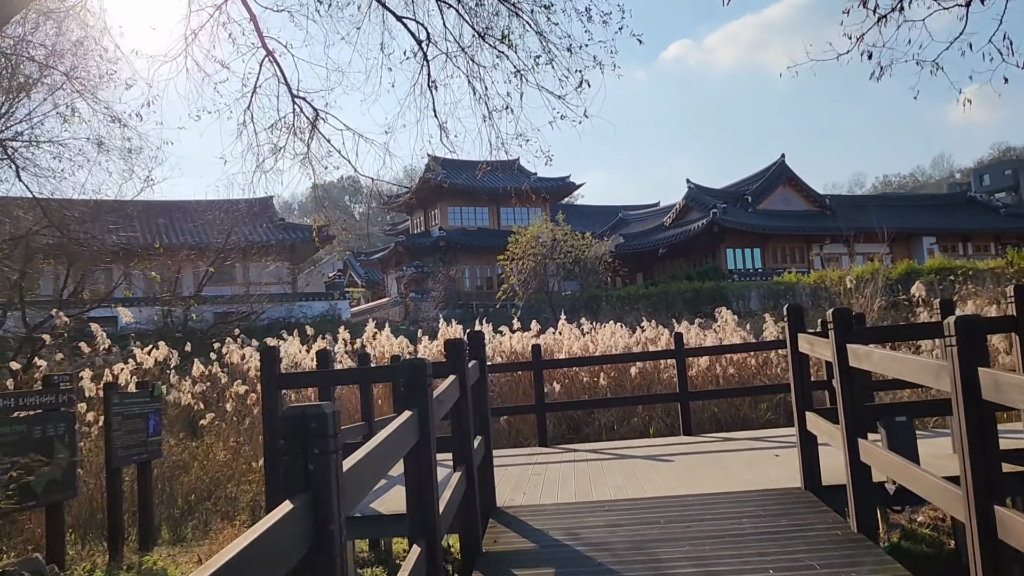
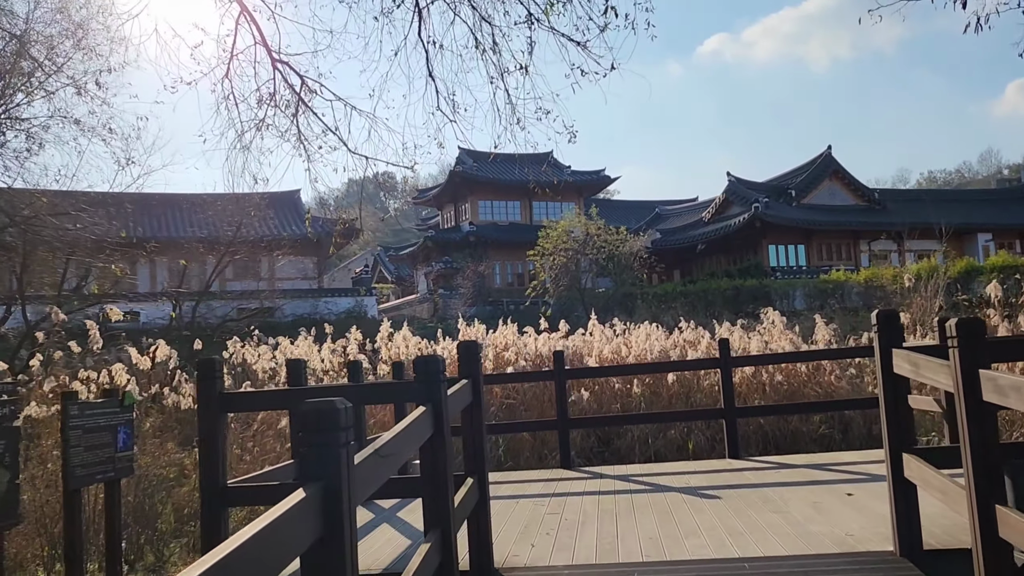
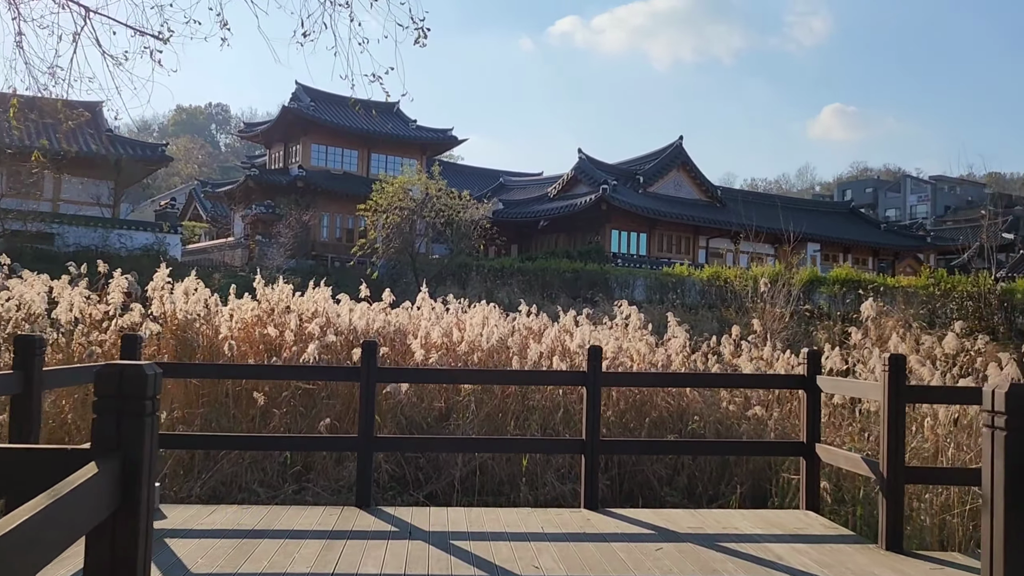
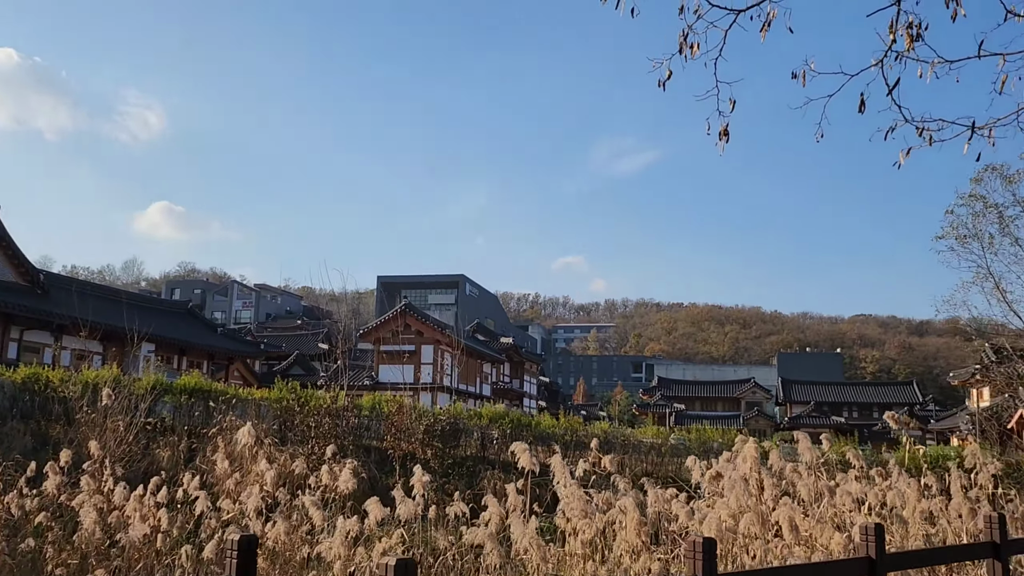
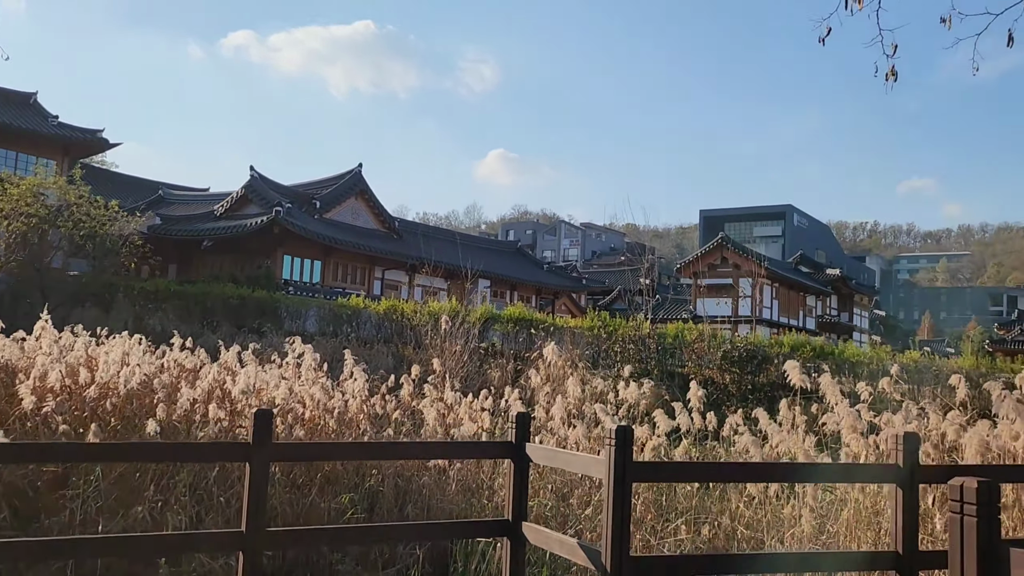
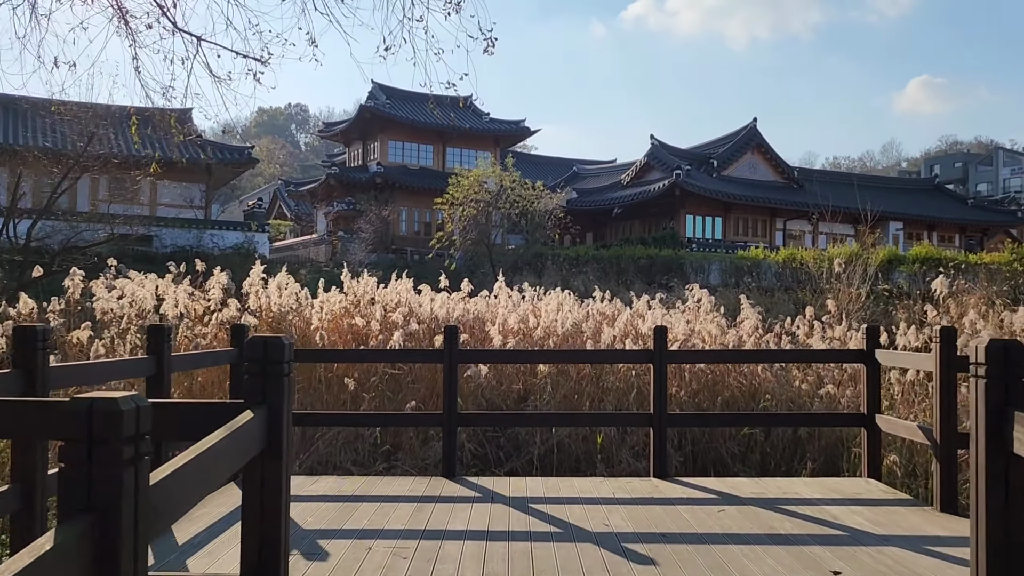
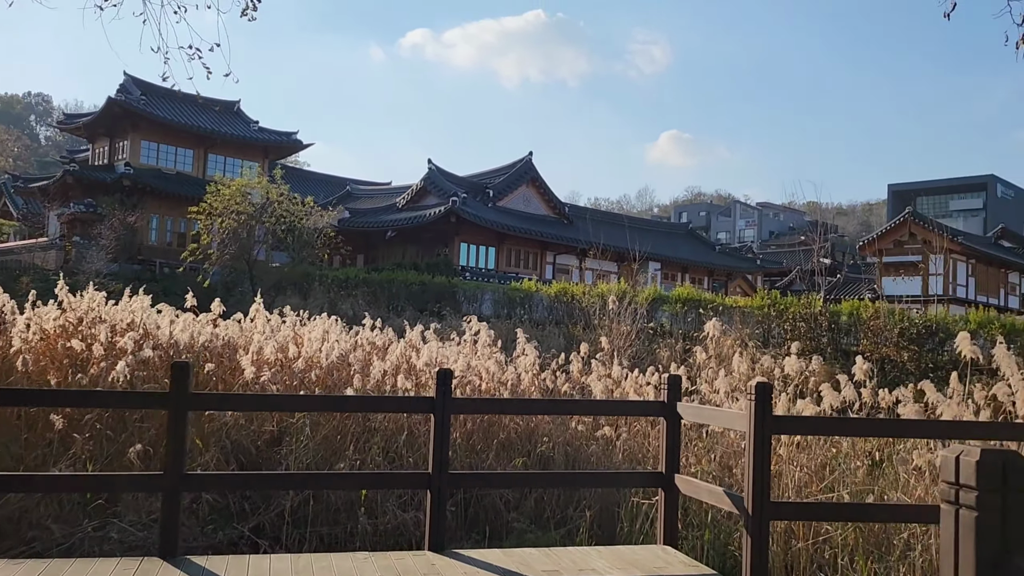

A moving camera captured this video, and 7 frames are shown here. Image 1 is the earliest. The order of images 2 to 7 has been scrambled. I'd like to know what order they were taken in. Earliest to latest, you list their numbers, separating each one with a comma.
2, 6, 3, 7, 5, 4
